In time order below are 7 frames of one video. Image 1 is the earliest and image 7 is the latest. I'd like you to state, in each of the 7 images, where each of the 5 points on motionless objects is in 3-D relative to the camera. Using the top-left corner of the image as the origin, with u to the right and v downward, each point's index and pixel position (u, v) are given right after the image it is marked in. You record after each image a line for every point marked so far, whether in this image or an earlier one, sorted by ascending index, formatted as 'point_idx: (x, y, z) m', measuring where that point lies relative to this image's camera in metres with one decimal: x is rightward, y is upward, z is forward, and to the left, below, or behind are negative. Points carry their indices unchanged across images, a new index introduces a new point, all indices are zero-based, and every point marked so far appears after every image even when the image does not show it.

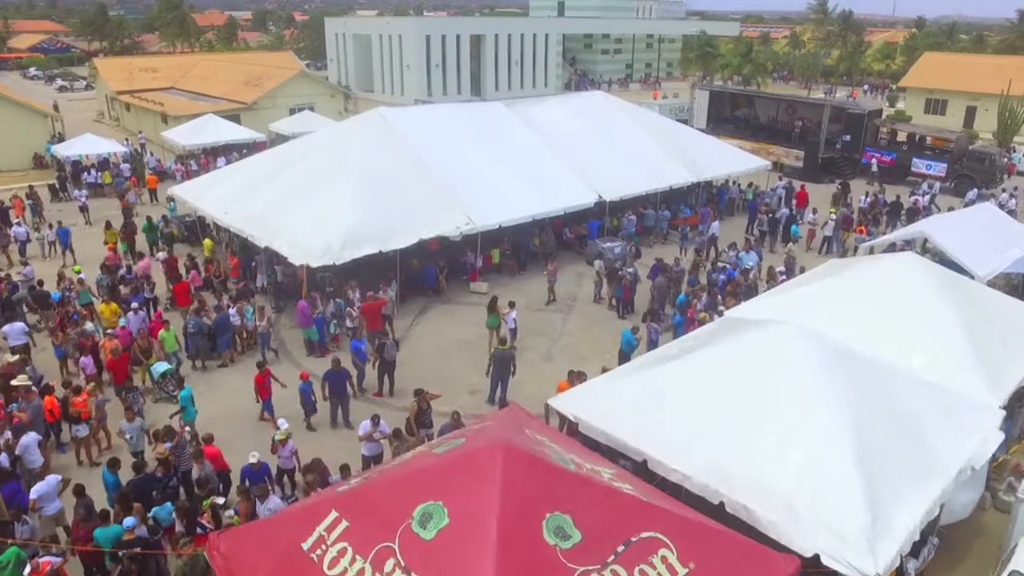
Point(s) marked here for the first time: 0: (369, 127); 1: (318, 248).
0: (-3.6, +4.1, +18.5) m
1: (-3.7, +0.8, +14.4) m
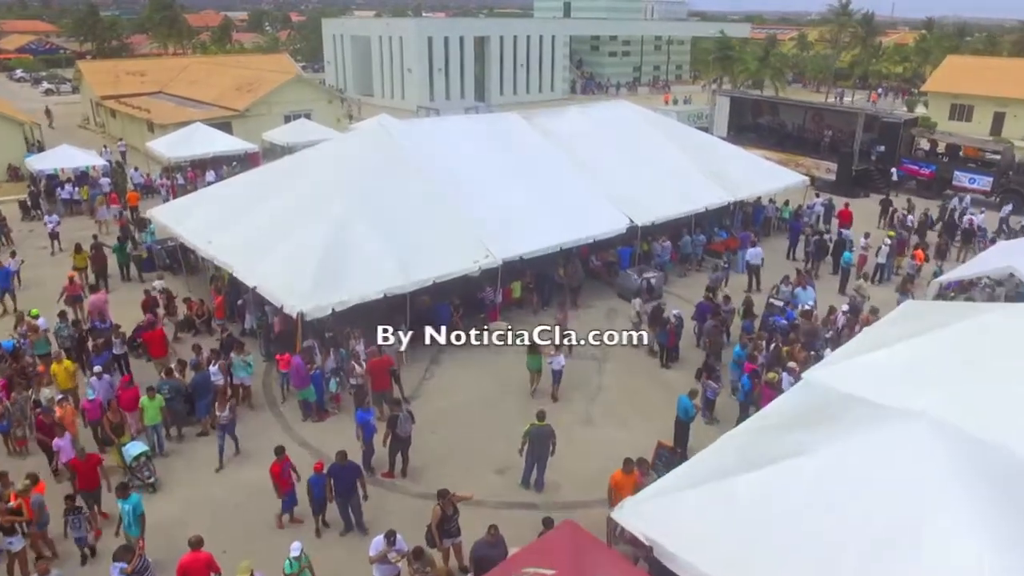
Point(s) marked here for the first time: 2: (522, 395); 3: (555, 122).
0: (-3.1, +3.2, +16.4) m
1: (-3.2, 0.0, +12.3) m
2: (+0.2, -1.8, +12.5) m
3: (+1.2, +4.4, +19.8) m
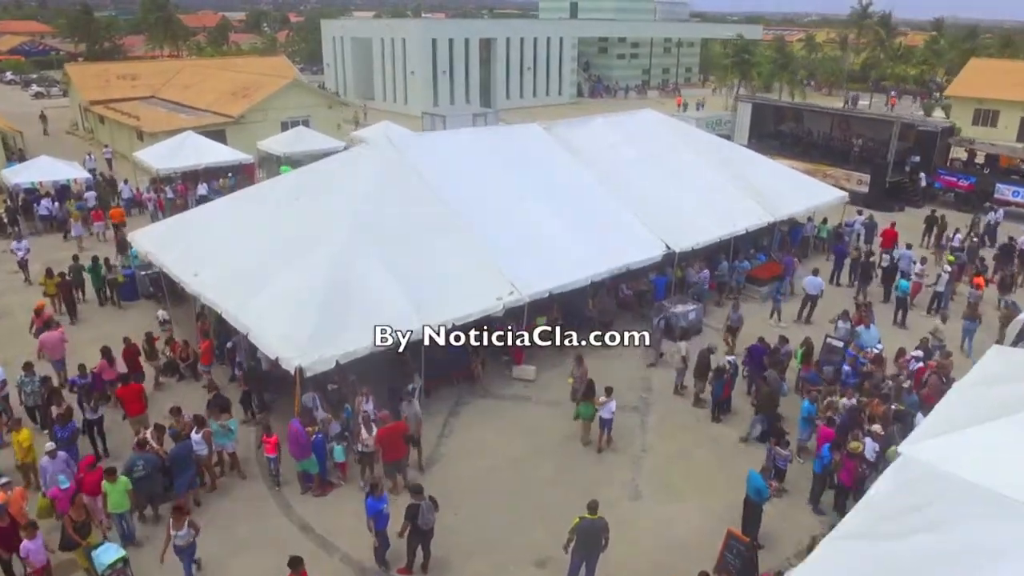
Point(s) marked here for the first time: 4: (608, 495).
0: (-2.6, +2.6, +14.7) m
1: (-2.8, -0.7, +10.6) m
2: (+0.6, -2.5, +10.8) m
3: (+1.7, +3.7, +18.1) m
4: (+1.3, -2.8, +10.0) m
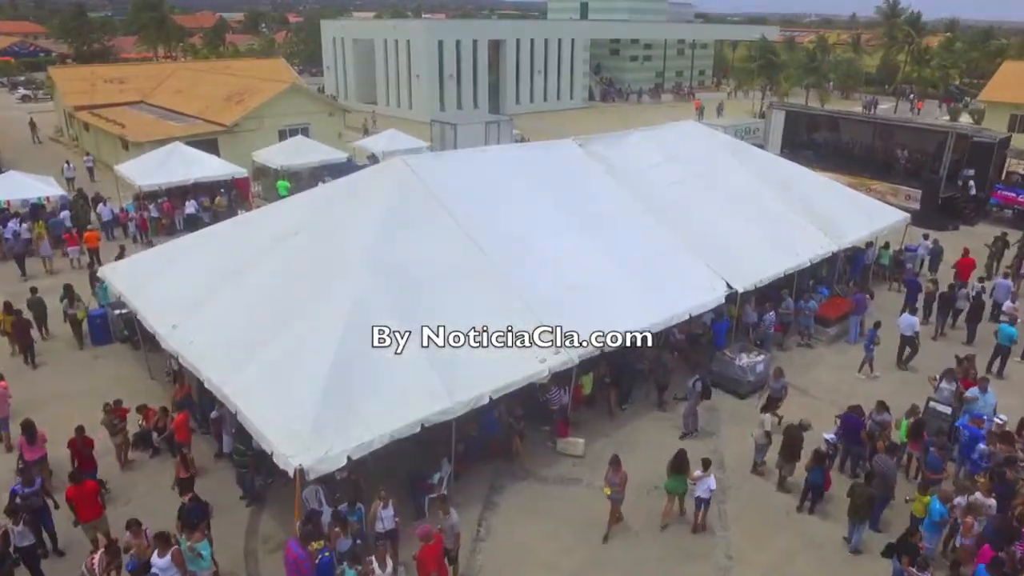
0: (-2.0, +1.8, +12.5) m
1: (-2.1, -1.5, +8.4) m
2: (+1.3, -3.3, +8.6) m
3: (+2.3, +2.9, +15.9) m
4: (+1.9, -3.6, +7.8) m
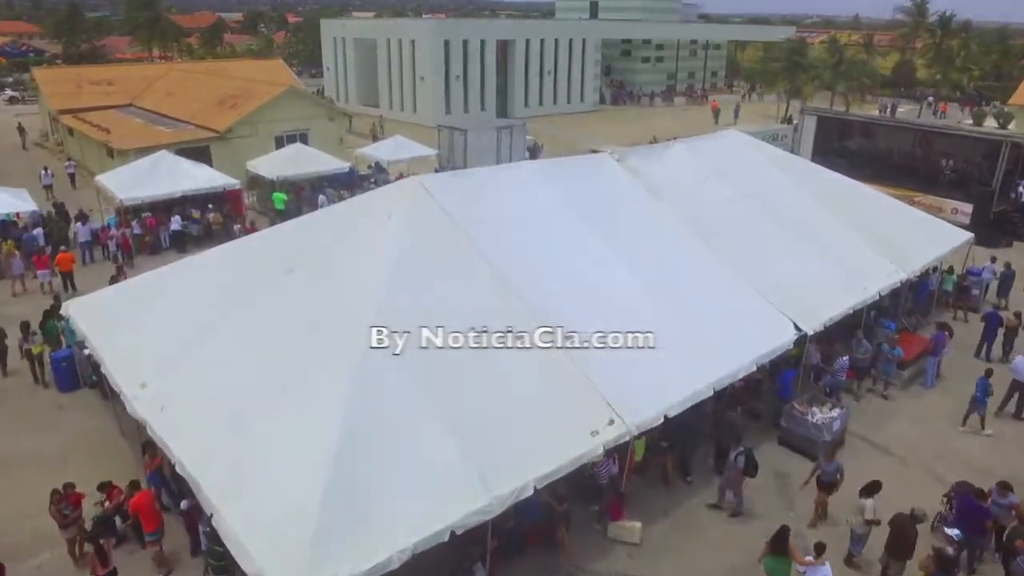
0: (-1.5, +1.1, +10.6) m
1: (-1.6, -2.1, +6.5) m
2: (+1.8, -3.9, +6.7) m
3: (+2.8, +2.2, +14.0) m
4: (+2.4, -4.2, +5.9) m
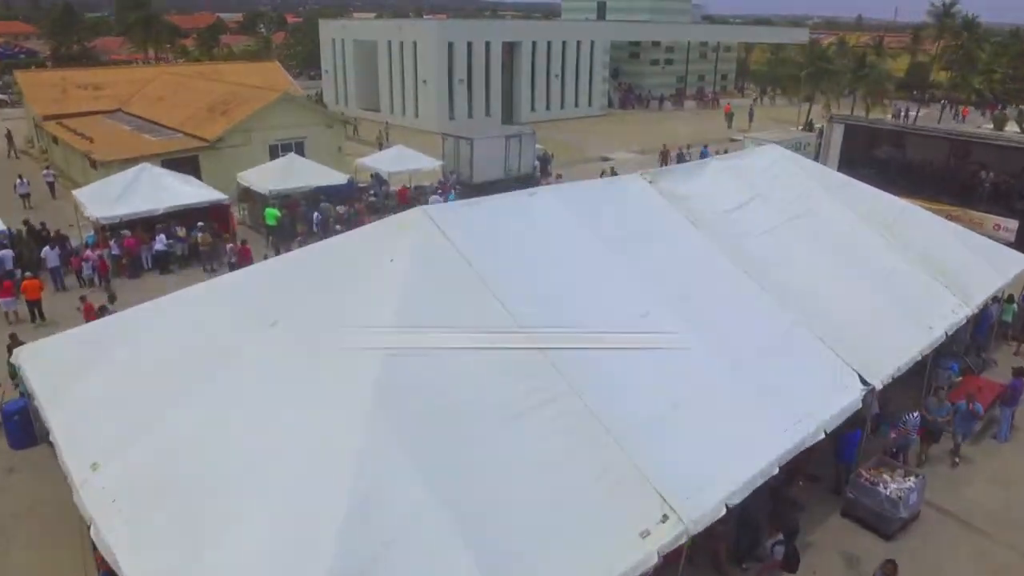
0: (-1.2, +0.5, +9.0) m
1: (-1.4, -2.7, +5.0) m
2: (+2.0, -4.5, +5.1) m
3: (+3.1, +1.6, +12.4) m
4: (+2.7, -4.8, +4.4) m
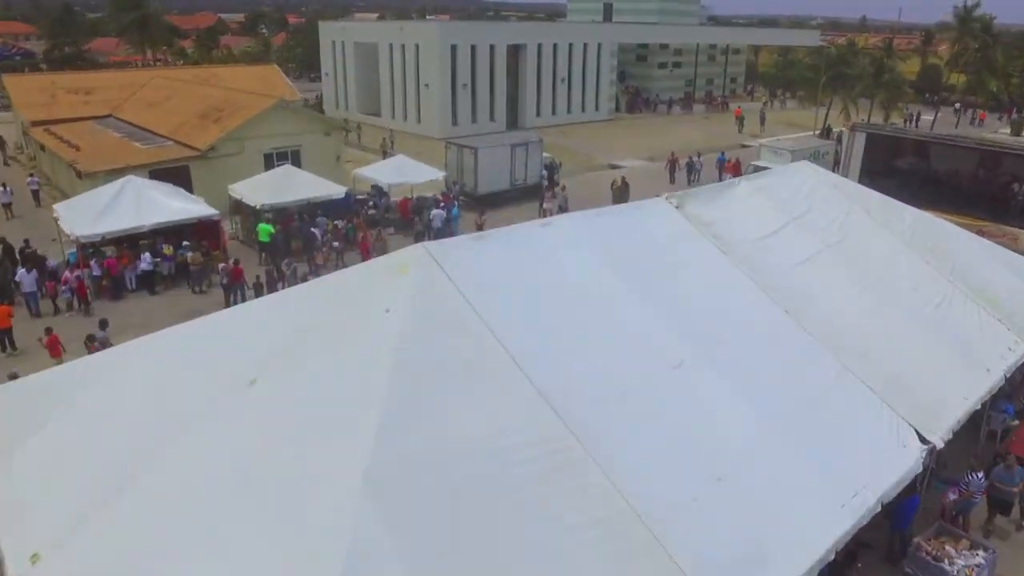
0: (-1.1, 0.0, +7.9) m
1: (-1.2, -3.2, +3.8) m
2: (+2.2, -5.0, +3.9) m
3: (+3.2, +1.1, +11.3) m
4: (+2.8, -5.4, +3.2) m
